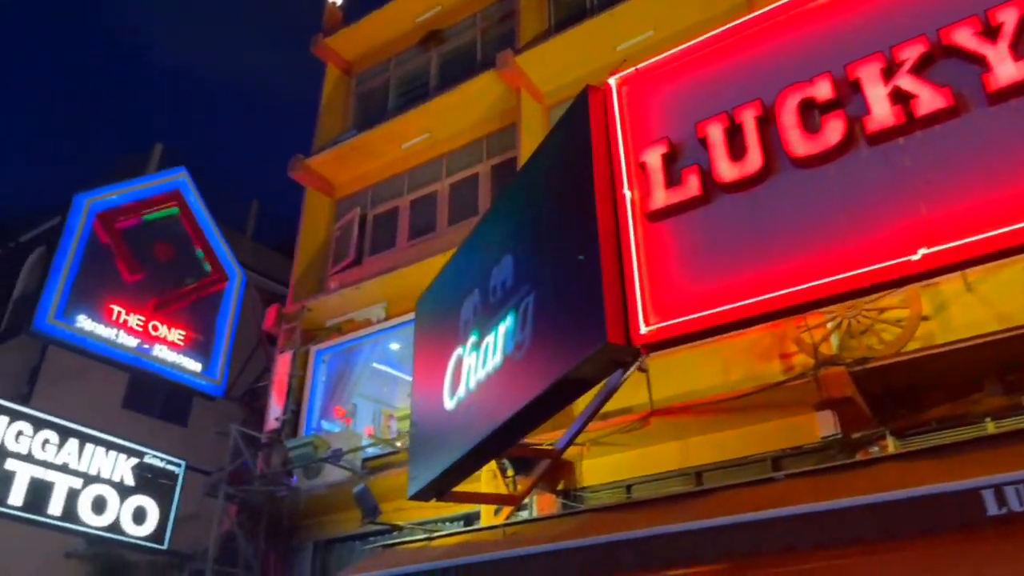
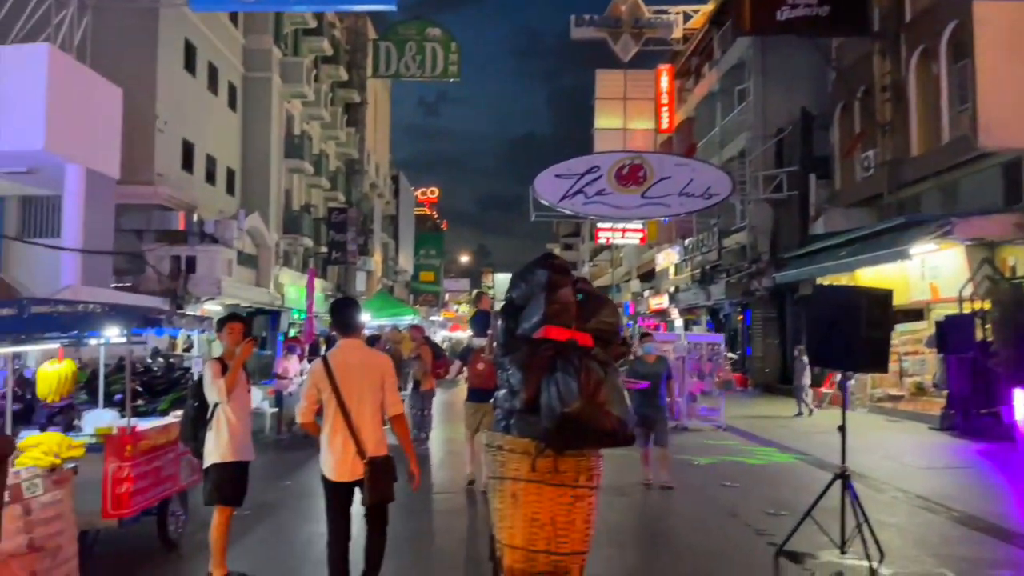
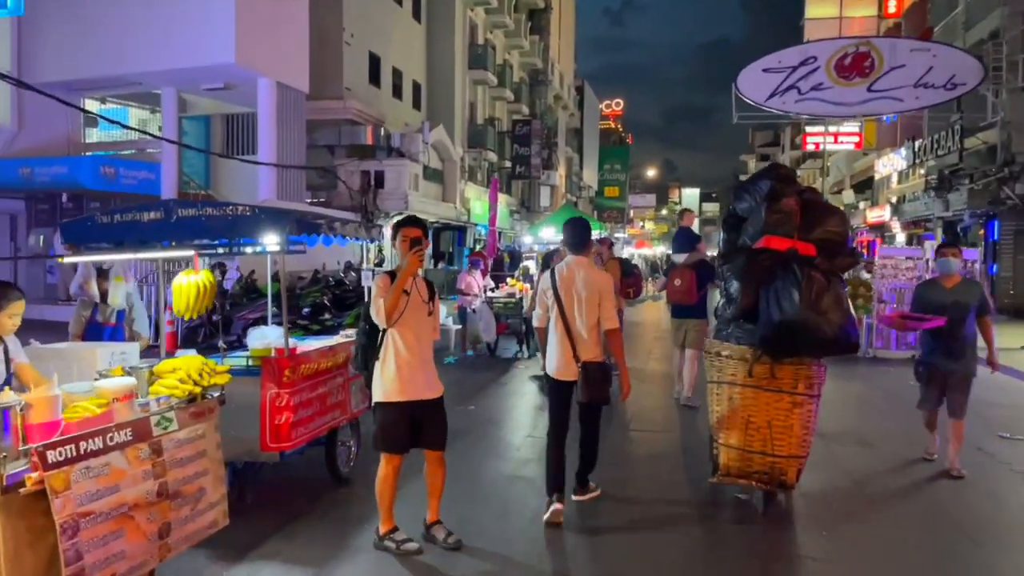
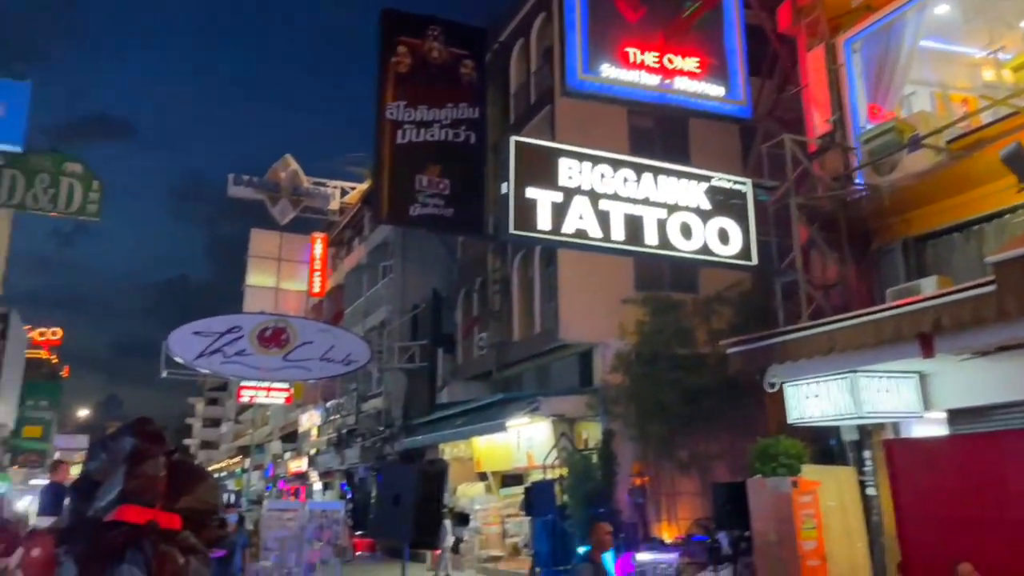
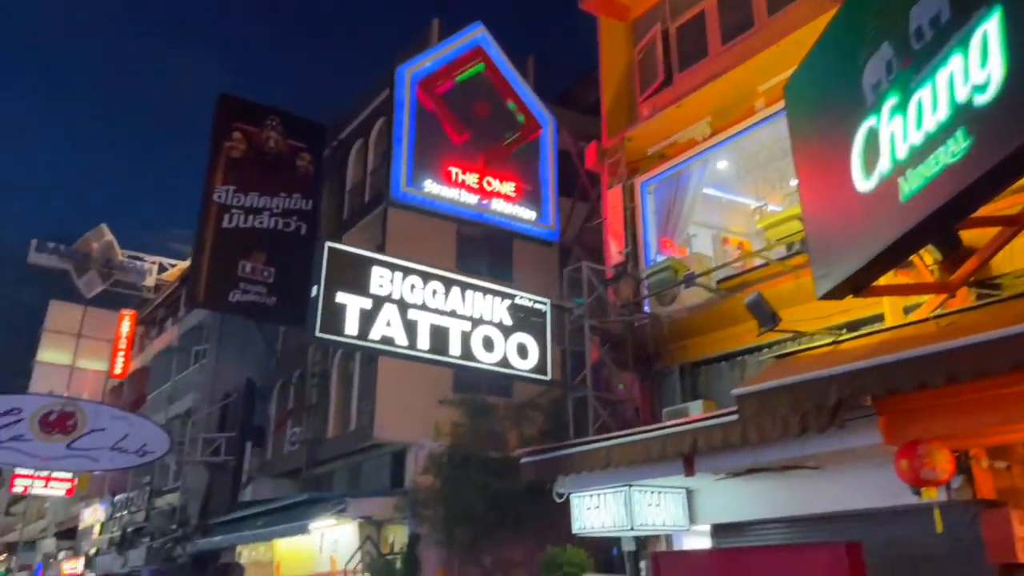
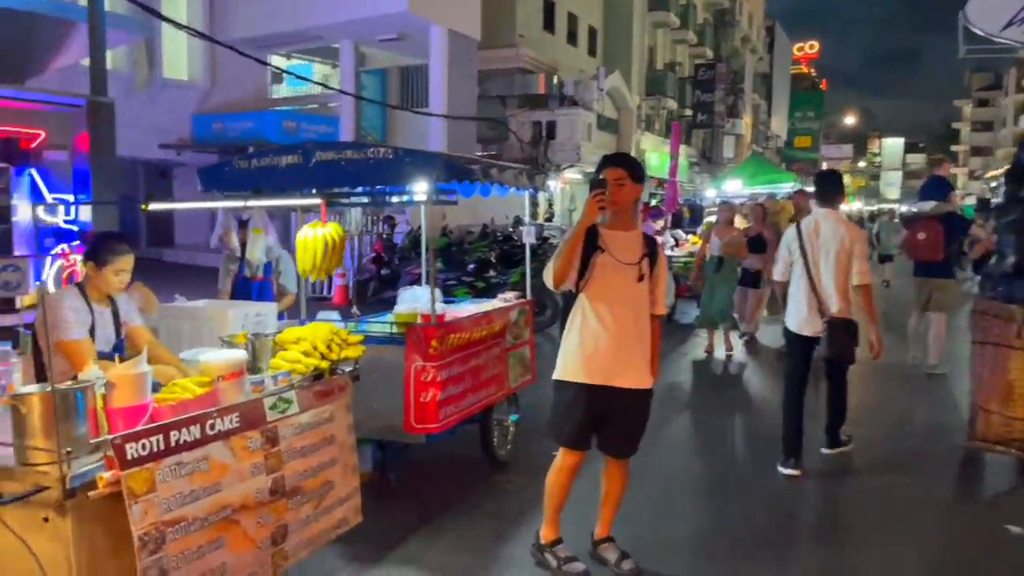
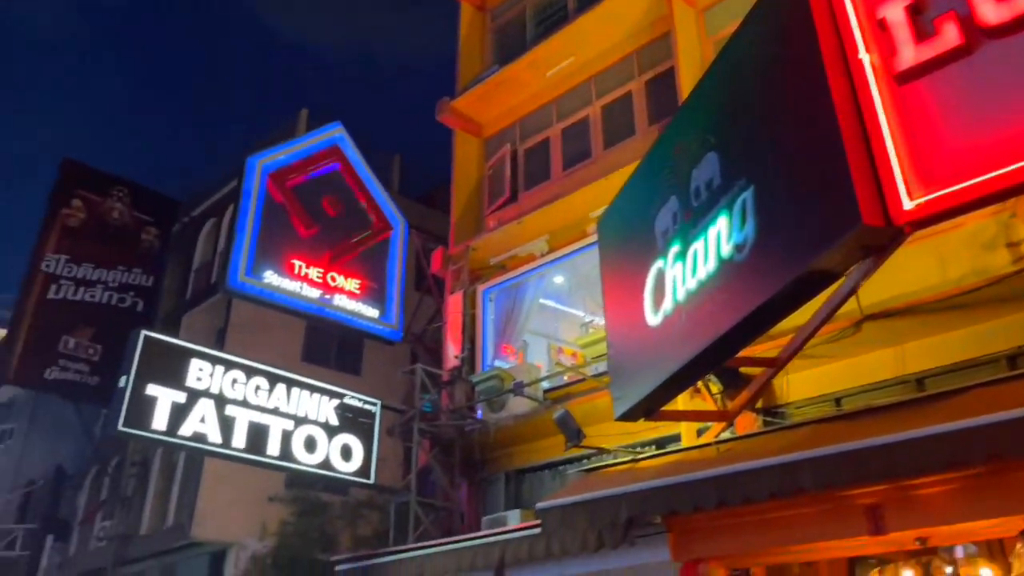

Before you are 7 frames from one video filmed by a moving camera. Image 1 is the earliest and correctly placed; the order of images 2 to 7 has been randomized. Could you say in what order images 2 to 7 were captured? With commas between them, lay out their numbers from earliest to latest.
7, 5, 4, 2, 3, 6
